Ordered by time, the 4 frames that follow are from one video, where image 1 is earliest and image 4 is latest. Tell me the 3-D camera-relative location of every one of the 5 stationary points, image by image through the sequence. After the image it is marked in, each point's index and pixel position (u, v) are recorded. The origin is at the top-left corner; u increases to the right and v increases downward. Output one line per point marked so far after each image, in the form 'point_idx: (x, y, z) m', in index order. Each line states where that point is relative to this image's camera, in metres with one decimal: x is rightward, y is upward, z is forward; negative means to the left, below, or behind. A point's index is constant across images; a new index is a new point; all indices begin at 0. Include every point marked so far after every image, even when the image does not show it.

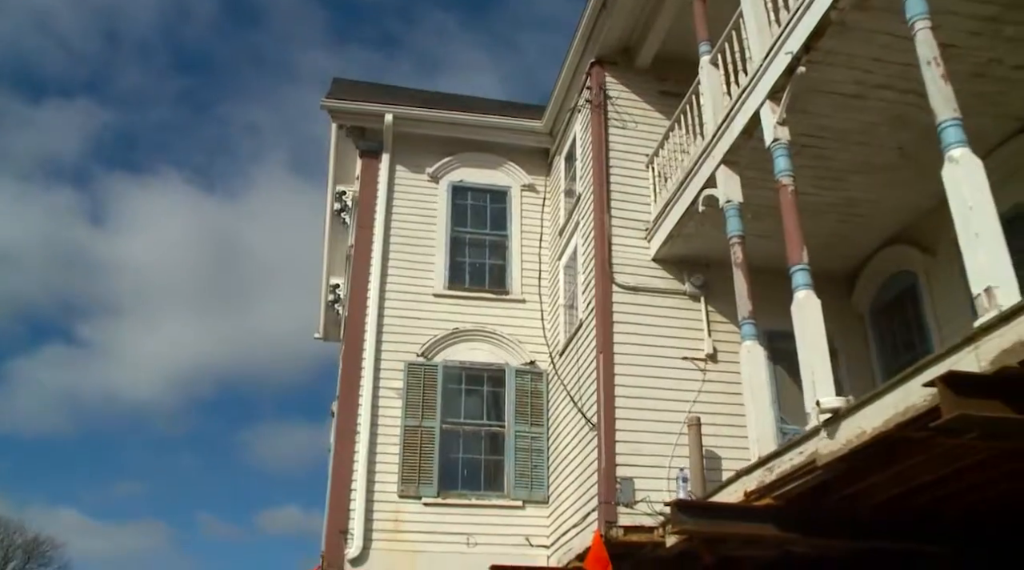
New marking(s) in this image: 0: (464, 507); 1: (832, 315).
0: (-0.6, -2.6, +11.3) m
1: (+3.6, -0.3, +10.8) m
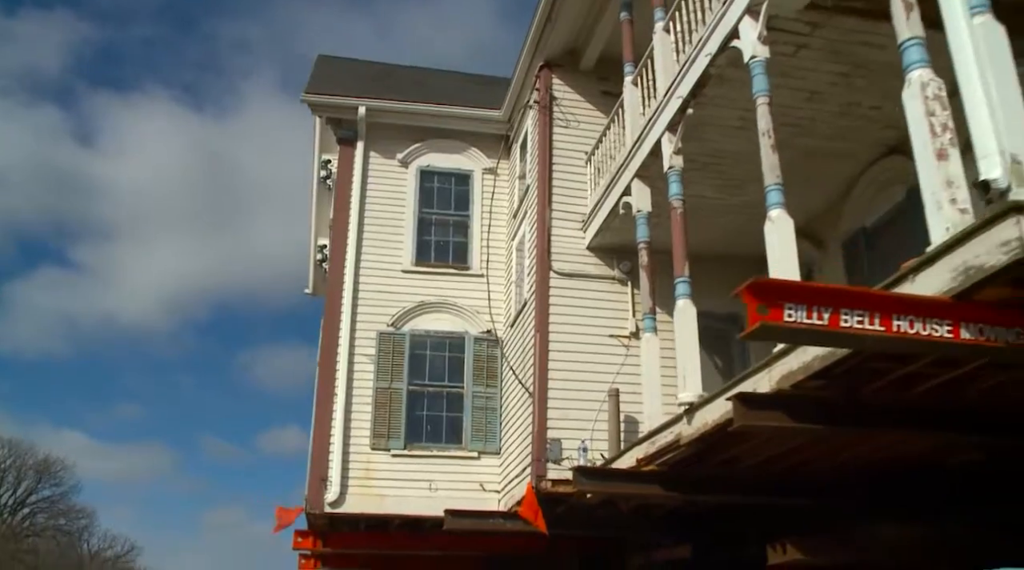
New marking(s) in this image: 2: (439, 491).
0: (-1.1, -2.3, +13.1) m
1: (+3.0, -0.1, +12.4) m
2: (-1.0, -2.8, +13.0) m
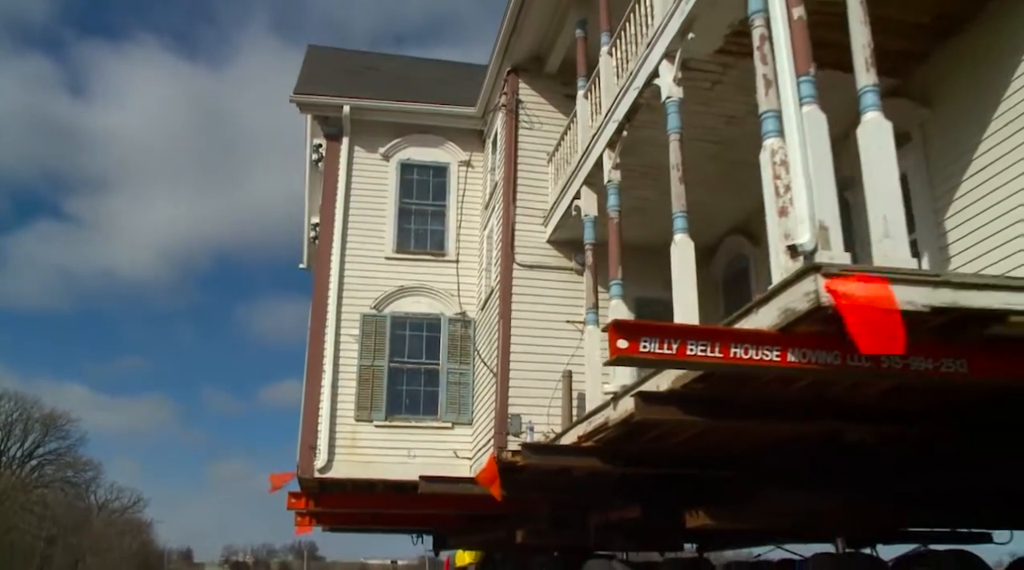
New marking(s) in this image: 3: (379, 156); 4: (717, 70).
0: (-1.6, -2.2, +14.6) m
1: (+2.5, 0.0, +13.7) m
2: (-1.4, -2.6, +14.4) m
3: (-2.2, +2.1, +15.9) m
4: (+1.9, +2.0, +9.2) m
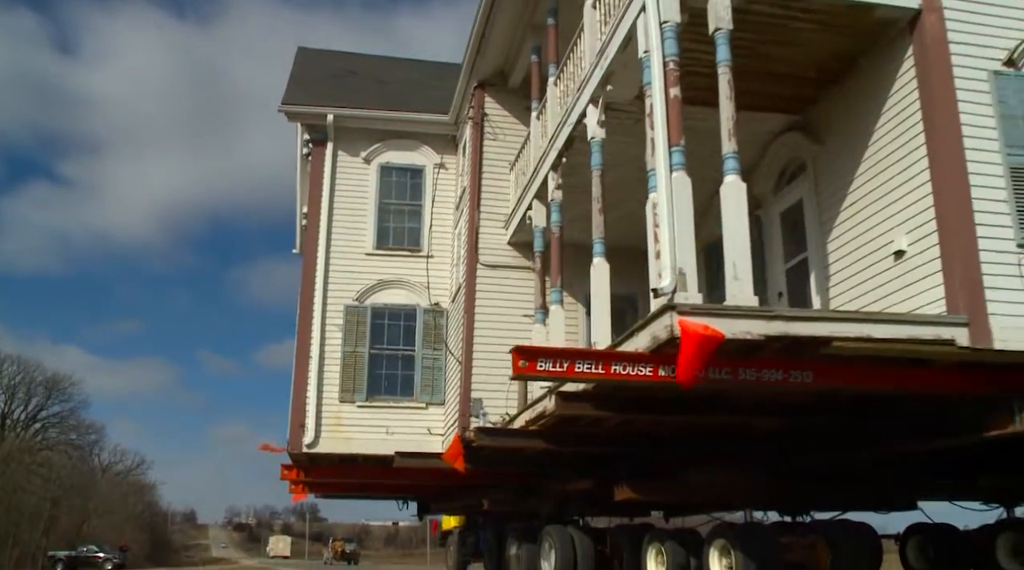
0: (-2.1, -2.1, +16.3) m
1: (+2.0, +0.1, +15.3) m
2: (-2.0, -2.5, +16.1) m
3: (-2.8, +2.3, +17.4) m
4: (+1.4, +1.9, +10.7) m
